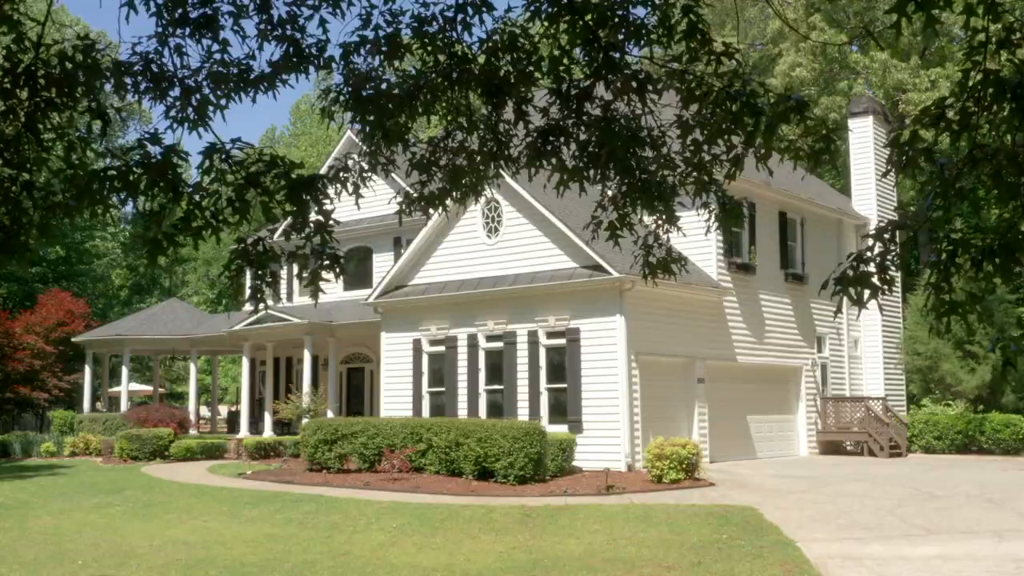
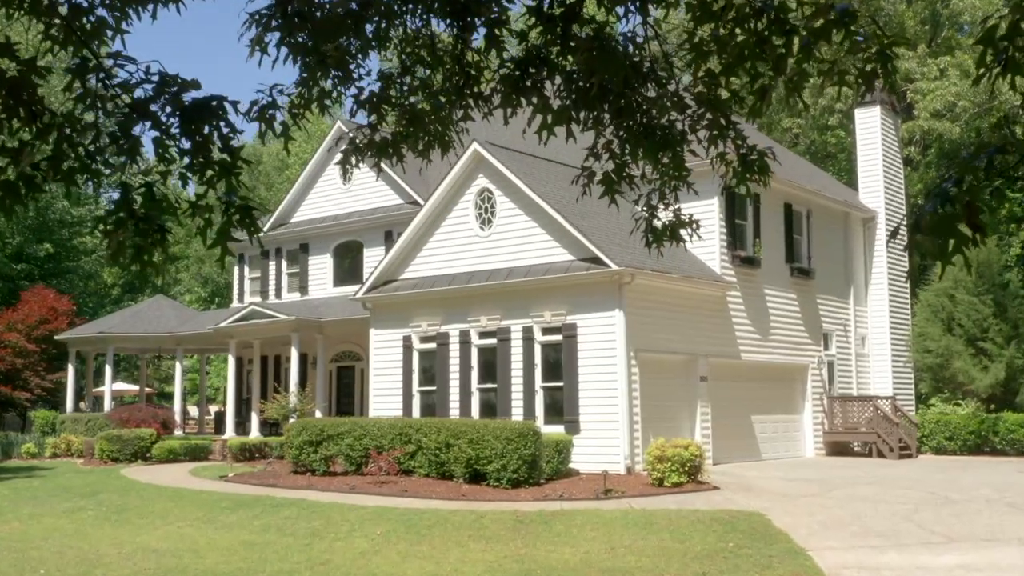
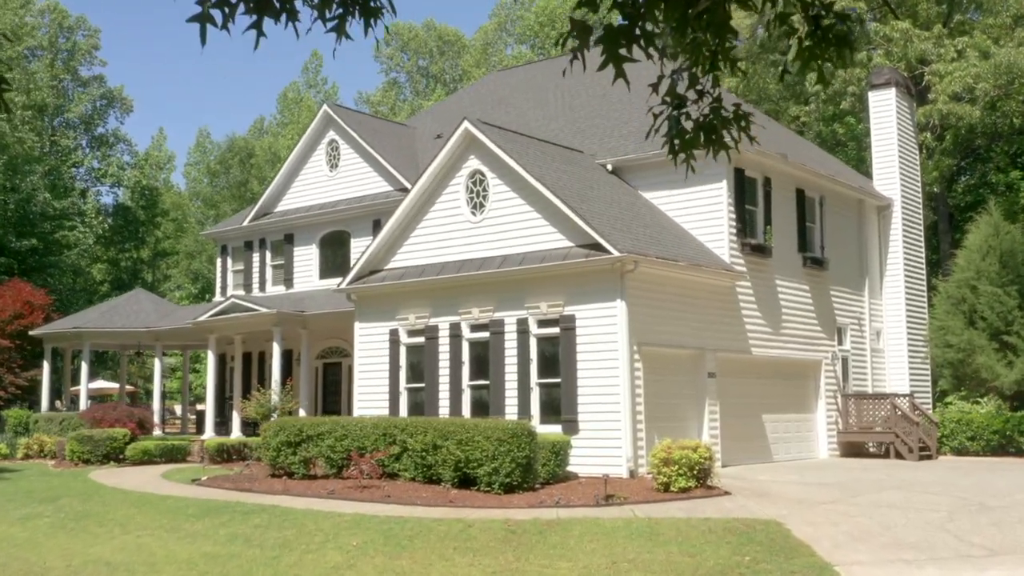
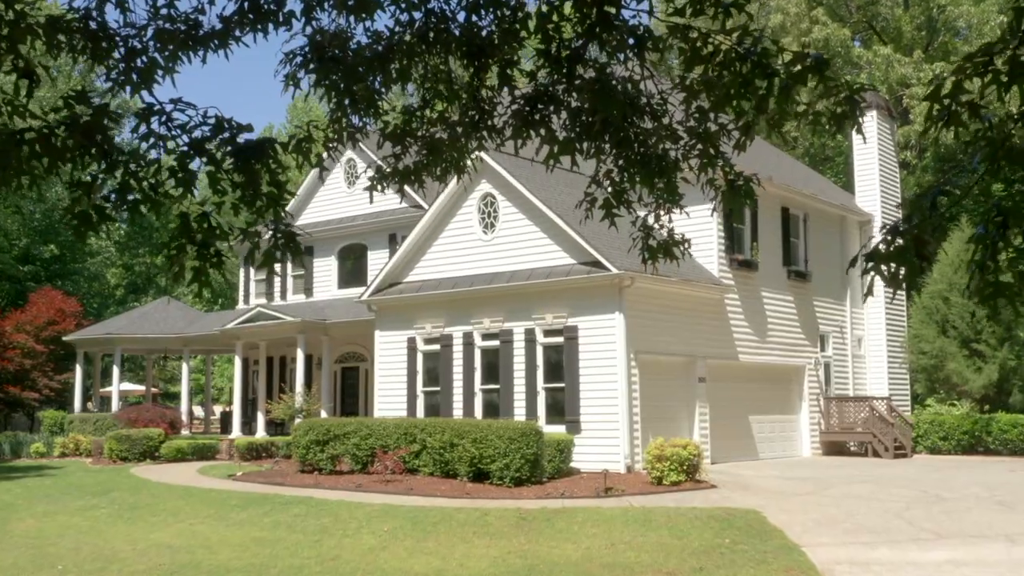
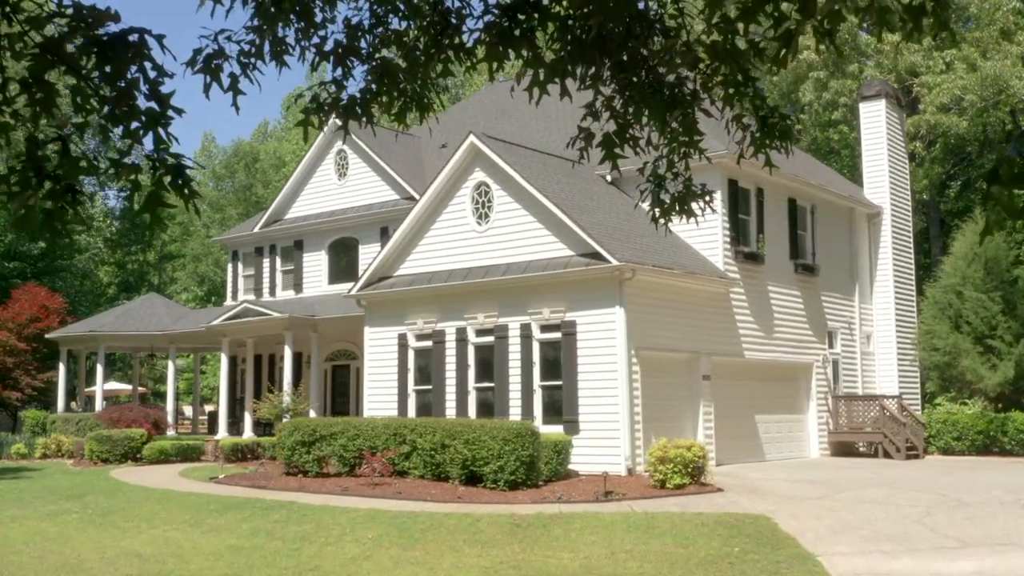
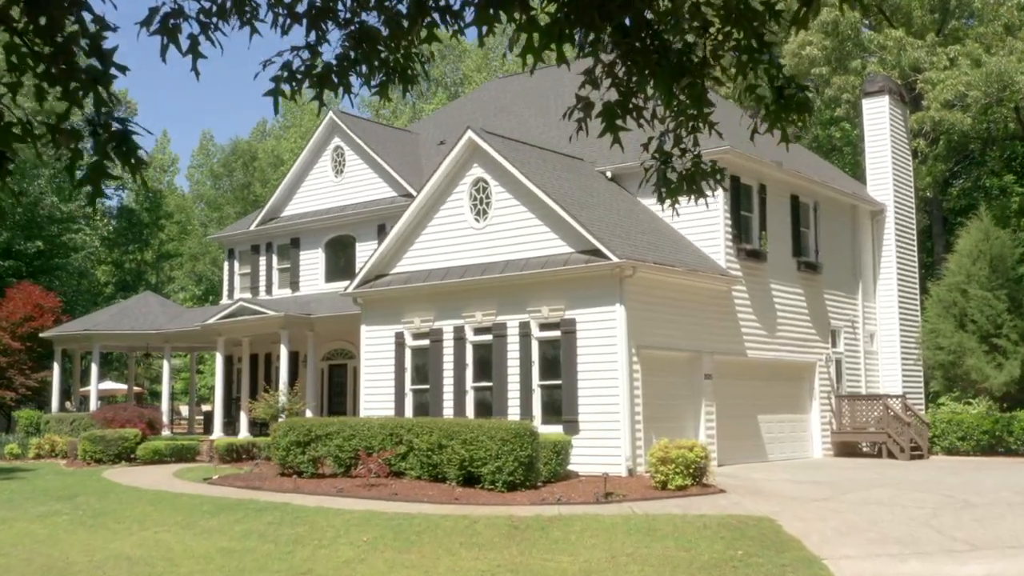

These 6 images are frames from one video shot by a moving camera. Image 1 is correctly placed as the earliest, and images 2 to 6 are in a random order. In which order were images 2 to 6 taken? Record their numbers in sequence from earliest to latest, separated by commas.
4, 2, 5, 6, 3
